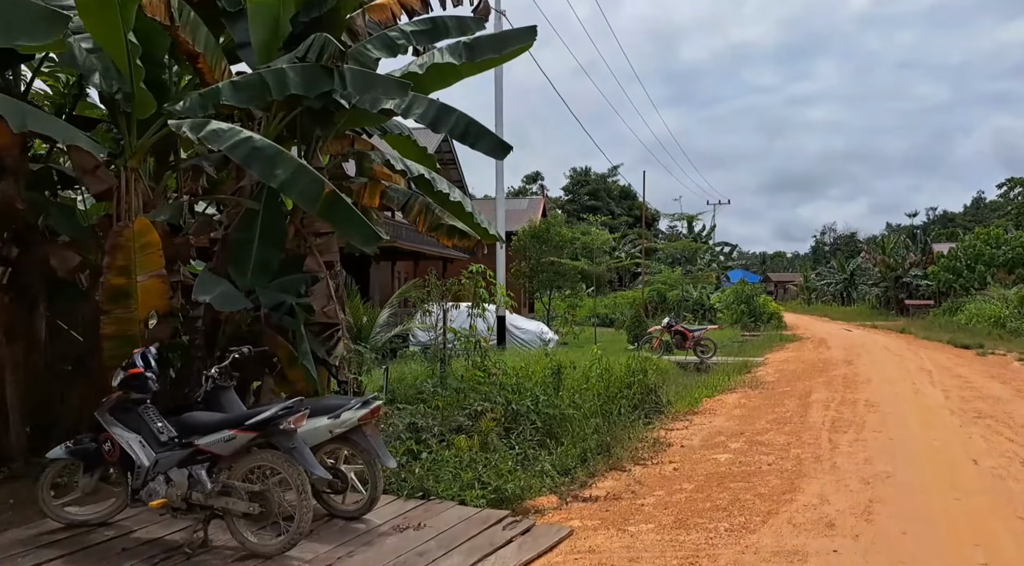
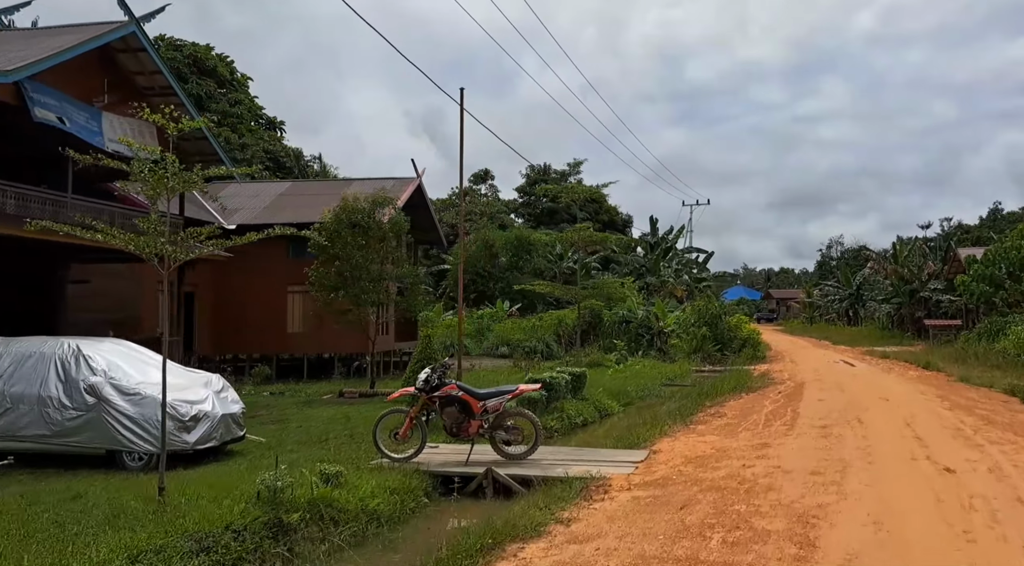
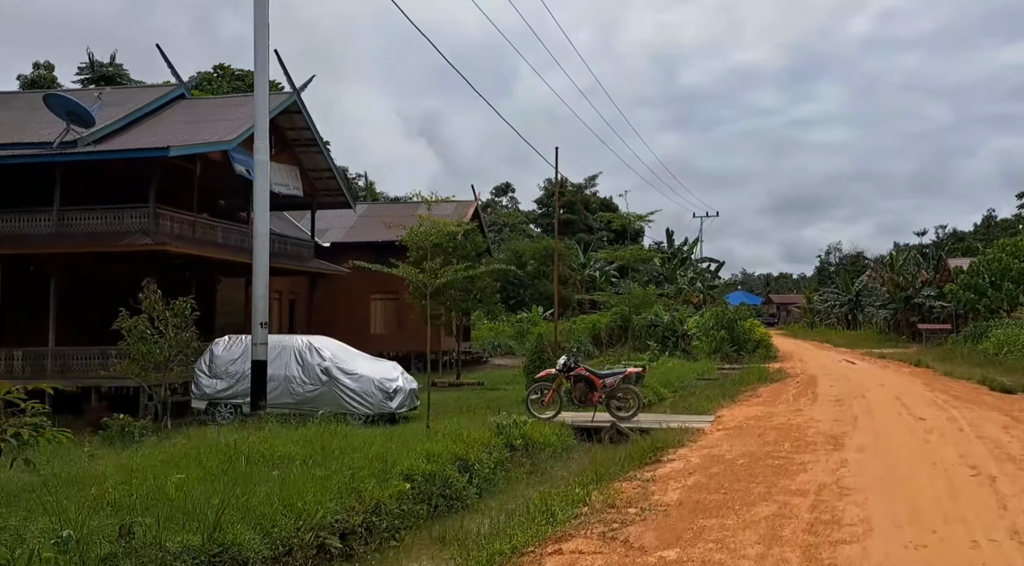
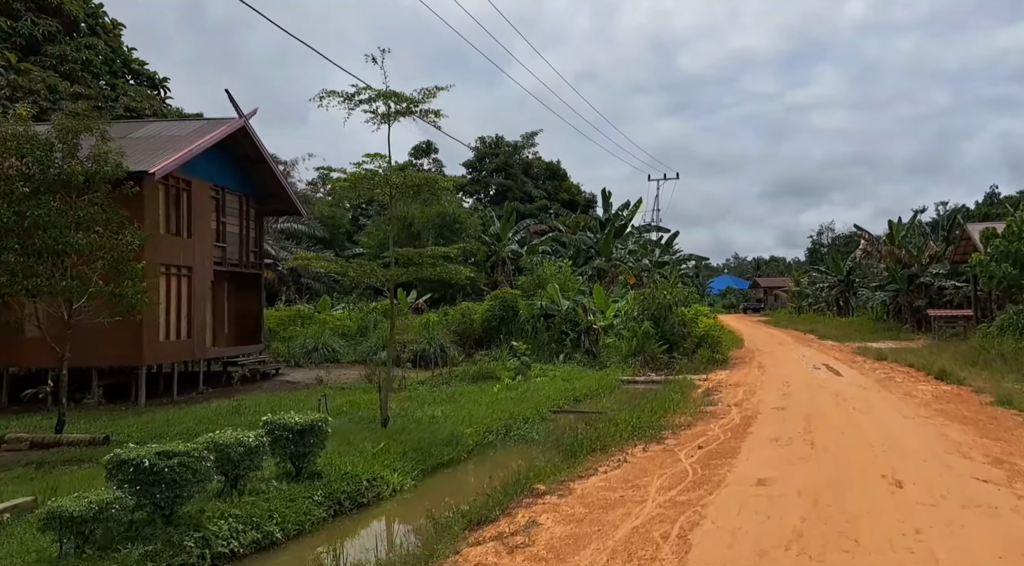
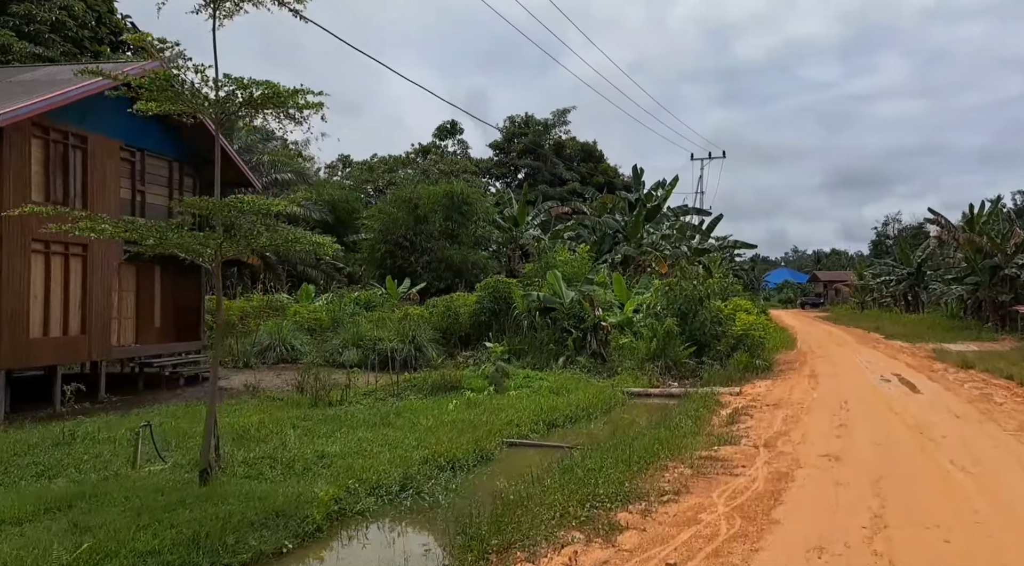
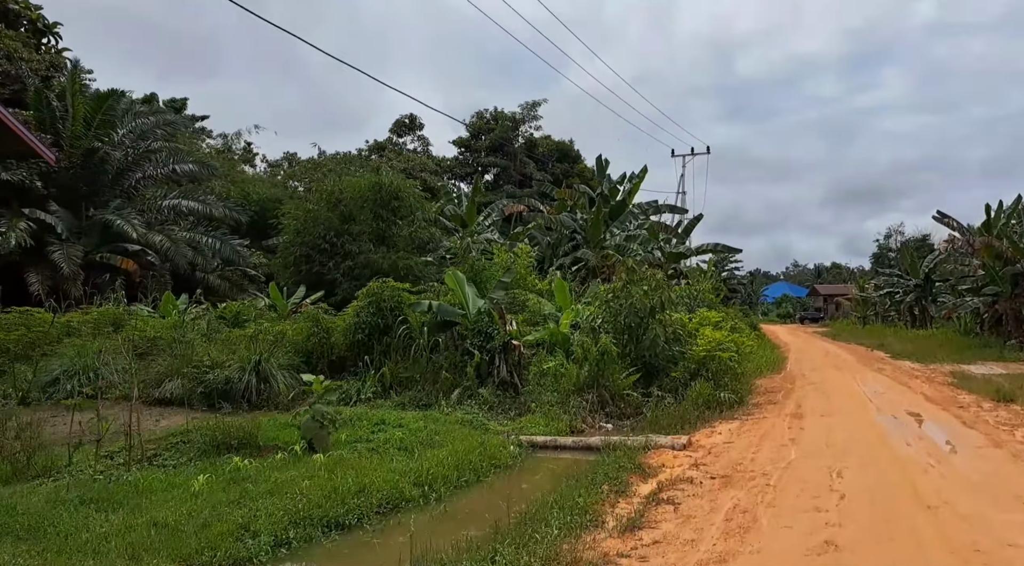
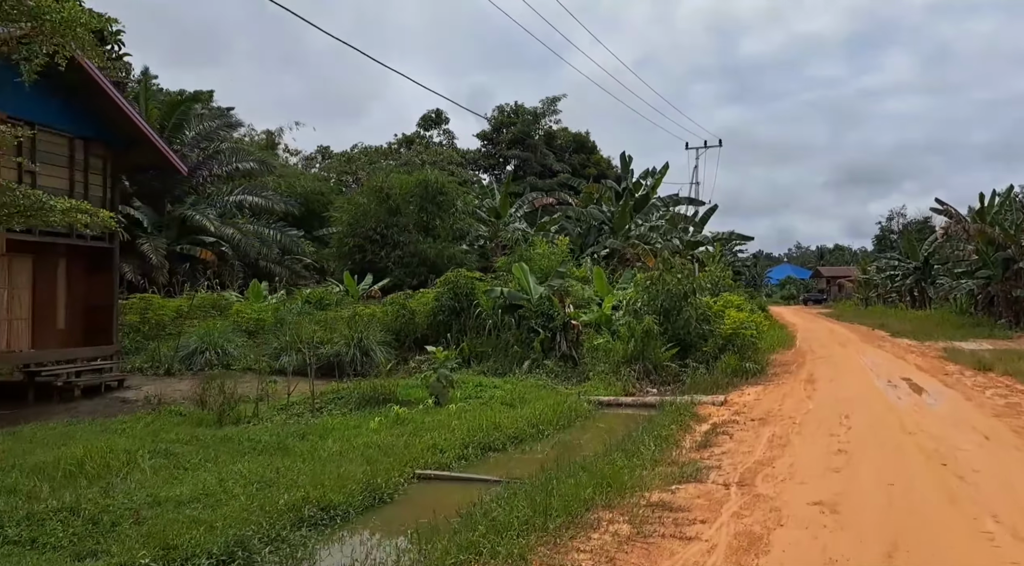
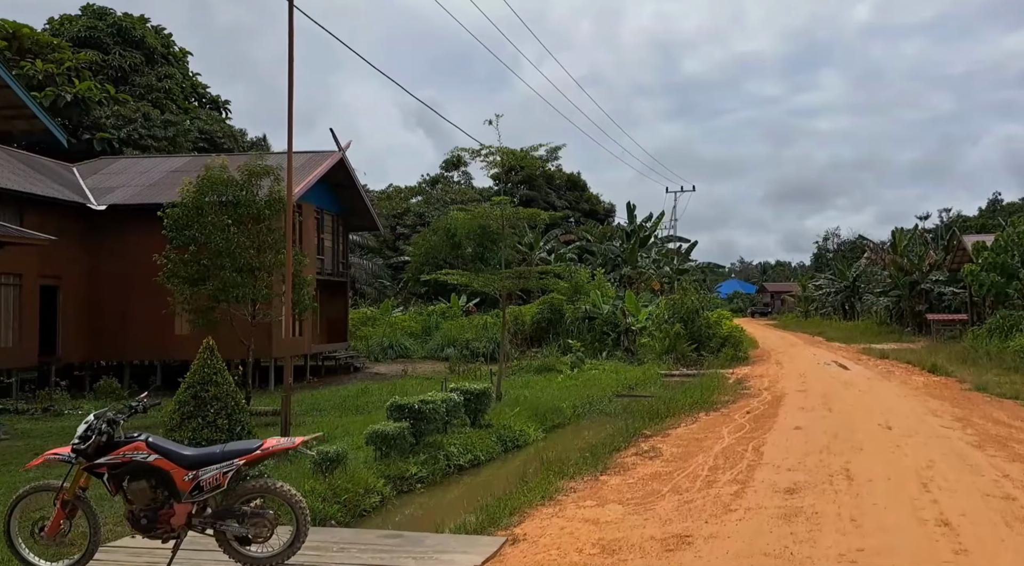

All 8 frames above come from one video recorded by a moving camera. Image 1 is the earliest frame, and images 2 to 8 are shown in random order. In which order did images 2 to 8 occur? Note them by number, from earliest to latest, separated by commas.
3, 2, 8, 4, 5, 7, 6
